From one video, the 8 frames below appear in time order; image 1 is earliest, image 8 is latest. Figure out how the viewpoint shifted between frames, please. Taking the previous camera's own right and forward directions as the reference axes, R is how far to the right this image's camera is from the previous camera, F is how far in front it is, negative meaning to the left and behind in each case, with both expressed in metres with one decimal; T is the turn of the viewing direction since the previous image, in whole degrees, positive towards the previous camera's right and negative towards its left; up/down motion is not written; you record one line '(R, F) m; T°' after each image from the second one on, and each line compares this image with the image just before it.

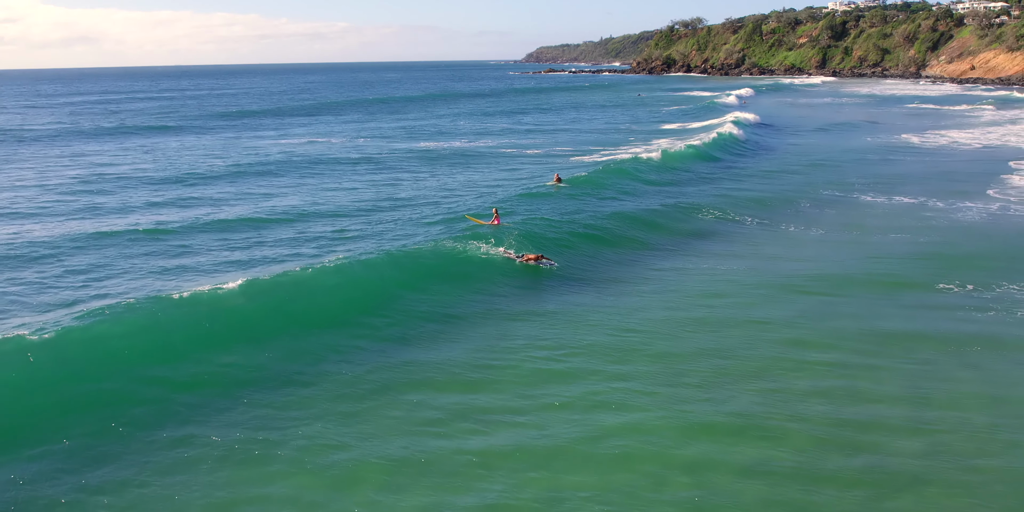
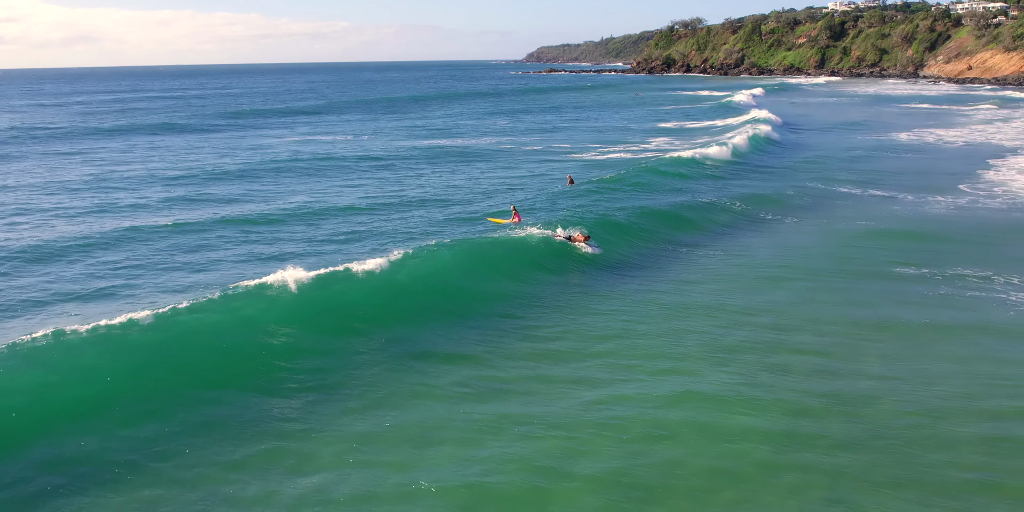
(0.0, -1.0) m; 0°
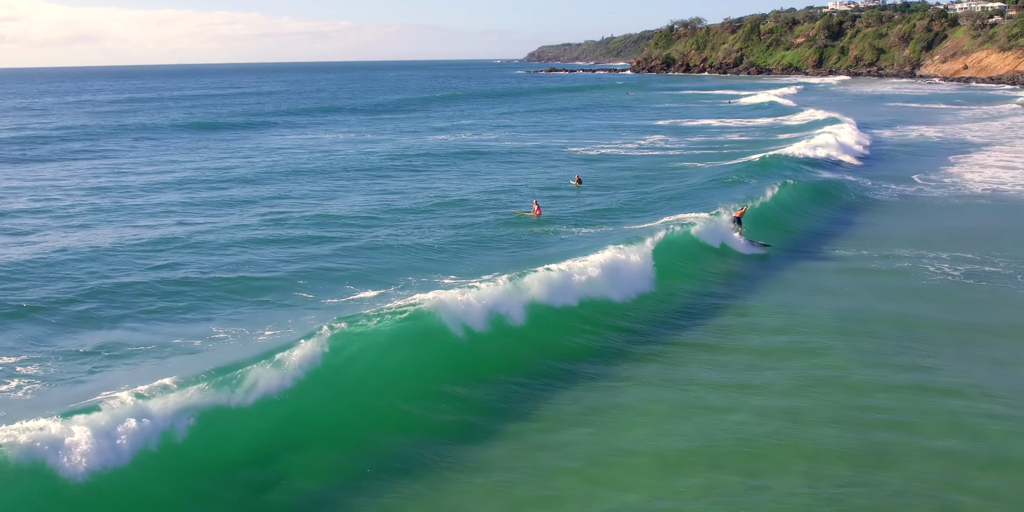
(+0.1, -1.6) m; 0°
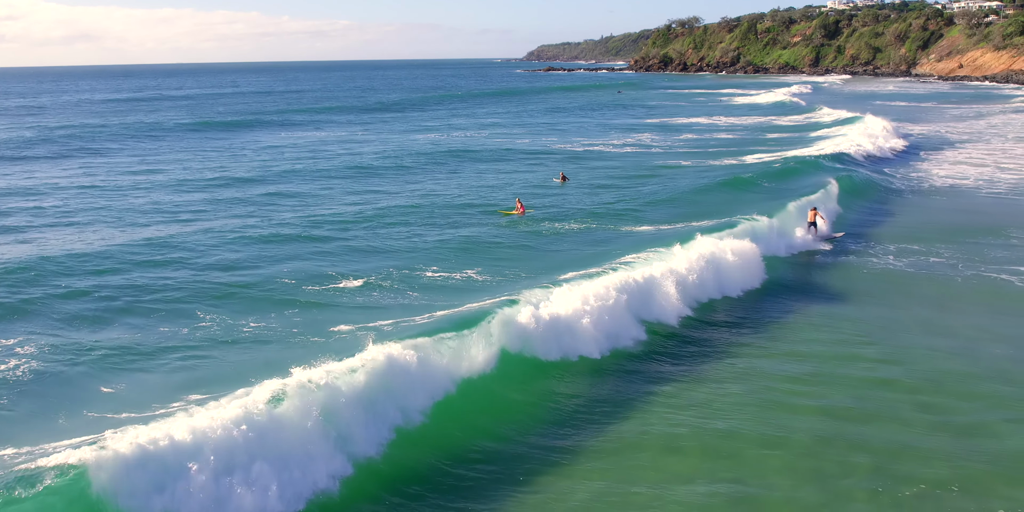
(+0.5, -0.6) m; 0°
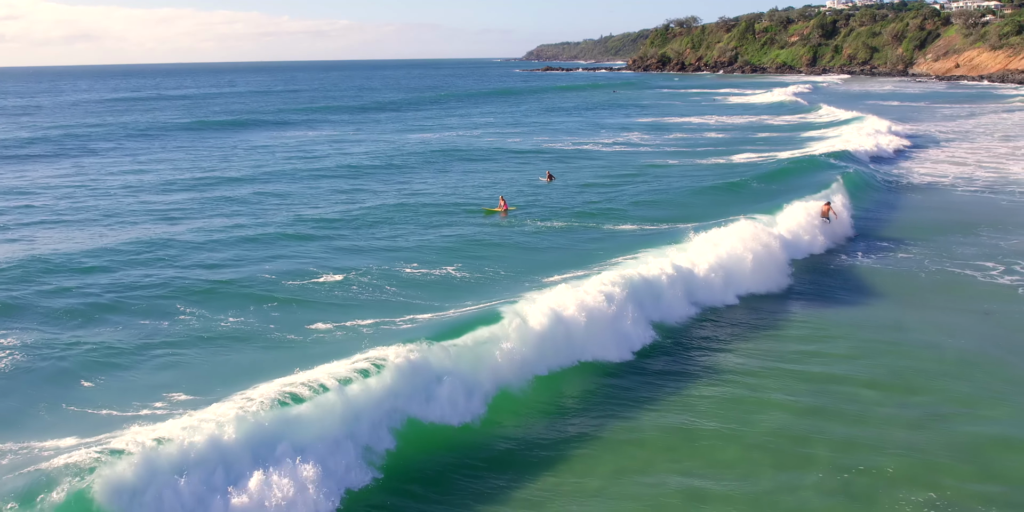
(+0.5, -0.2) m; 0°
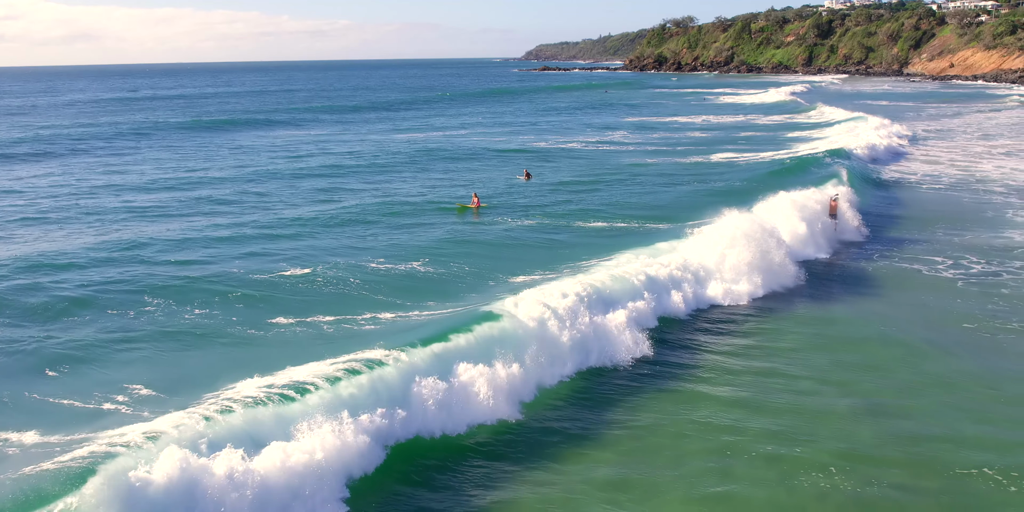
(+0.8, -0.3) m; 0°
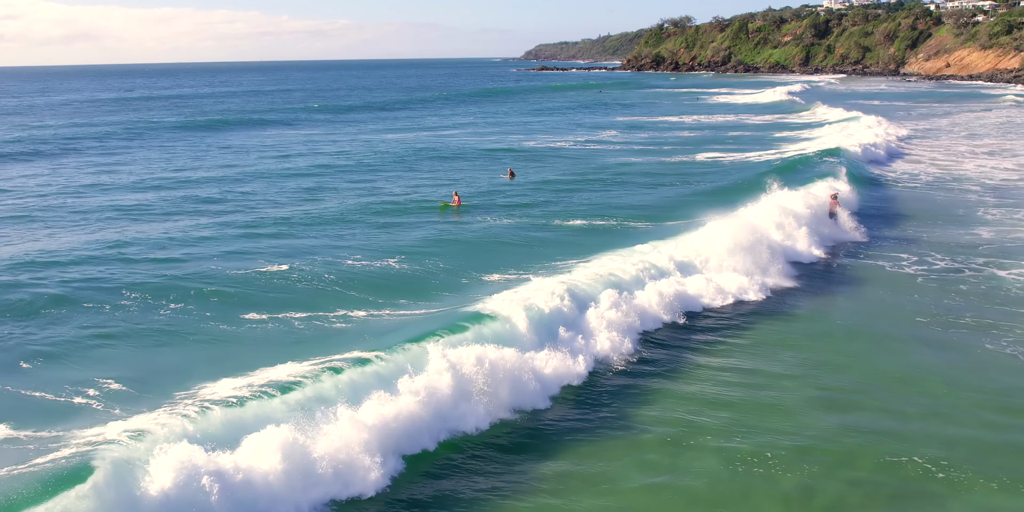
(+0.6, -0.2) m; 0°
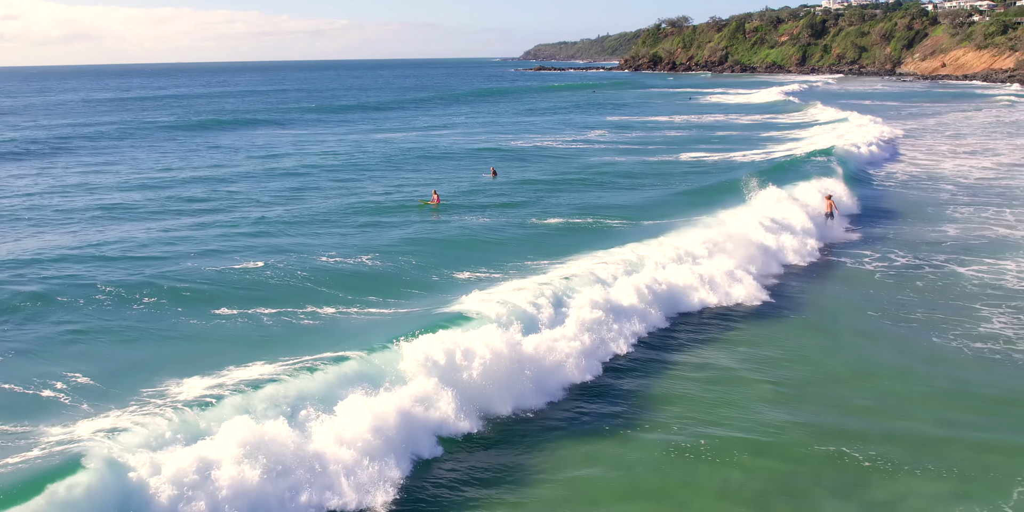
(+0.6, -0.2) m; 0°
